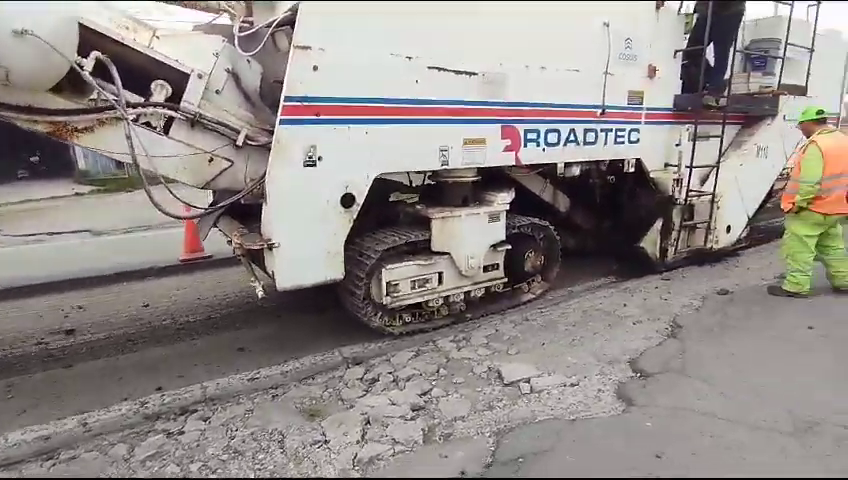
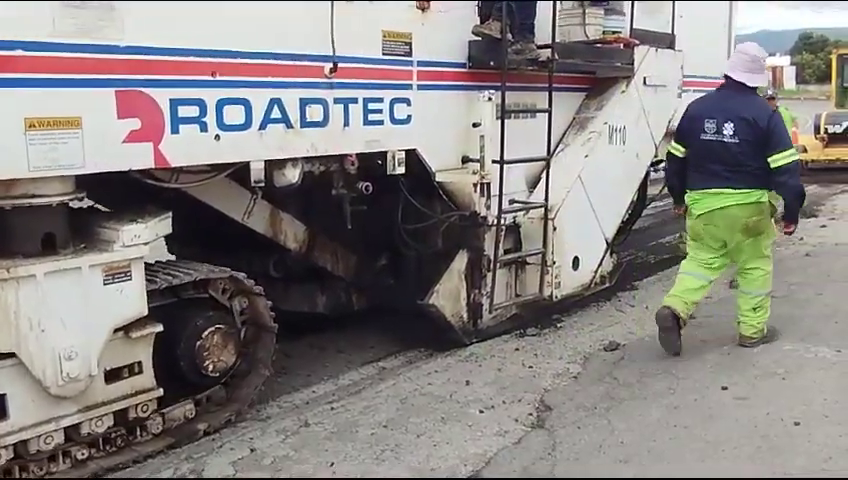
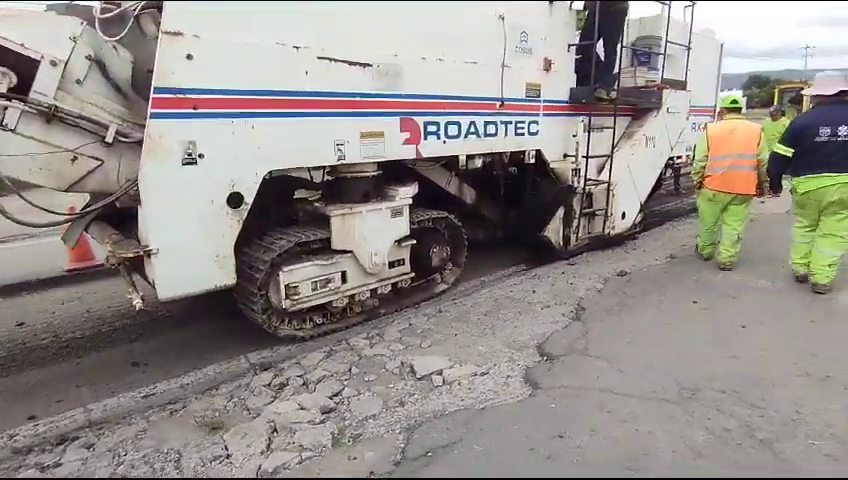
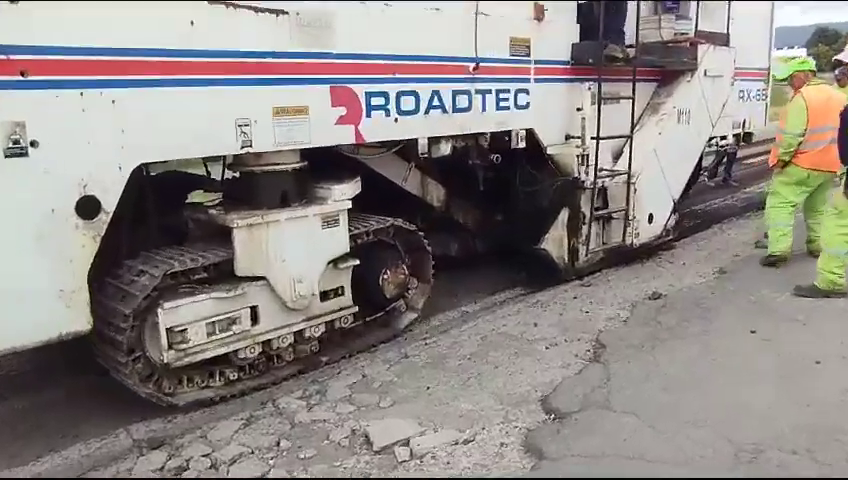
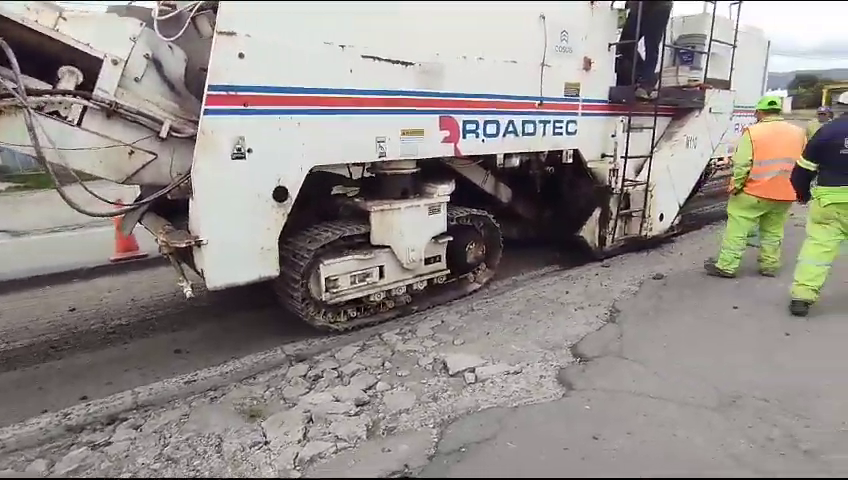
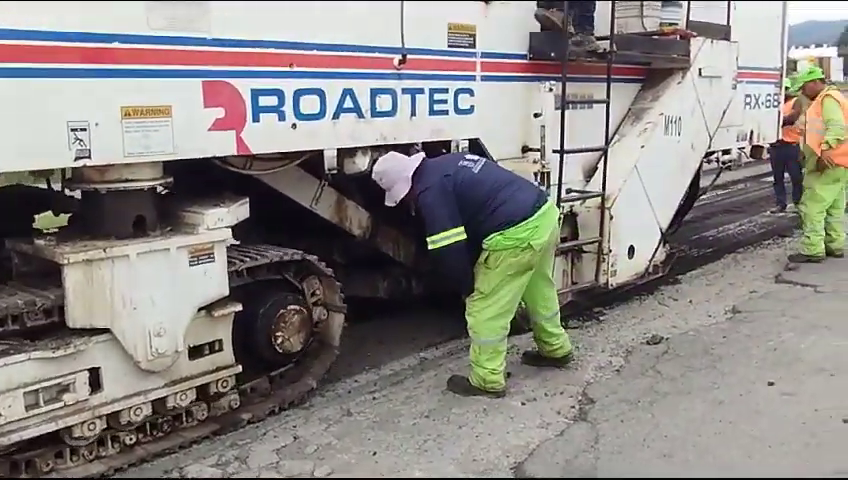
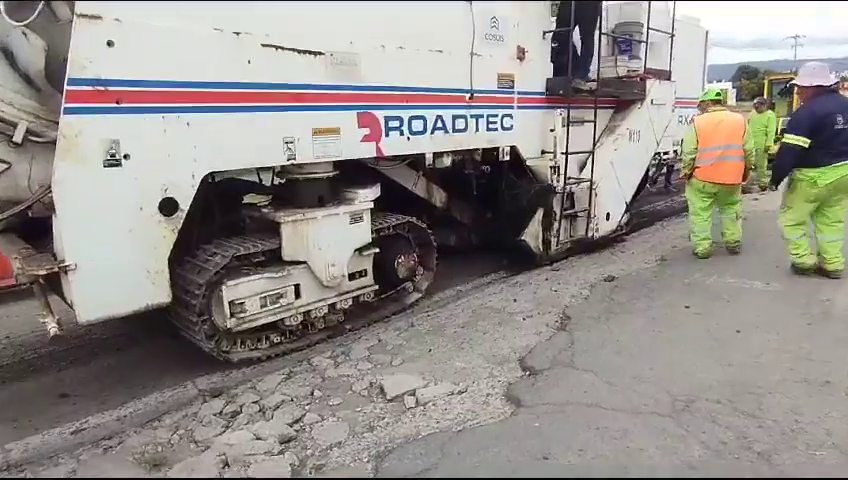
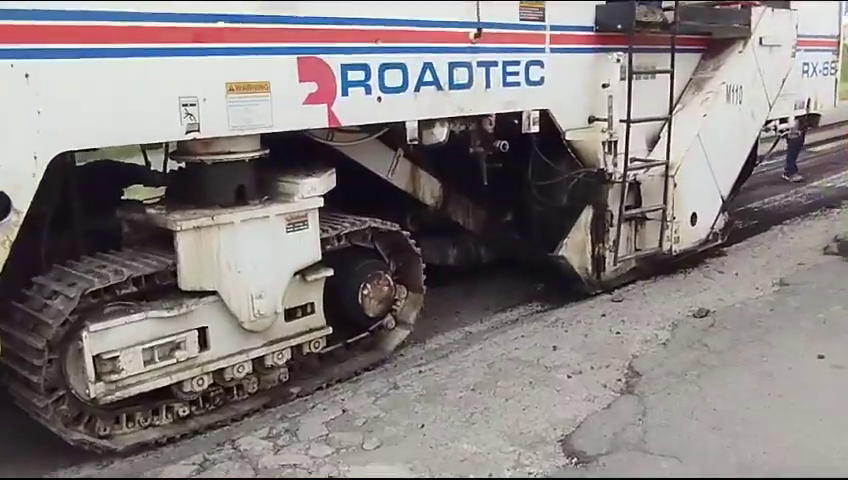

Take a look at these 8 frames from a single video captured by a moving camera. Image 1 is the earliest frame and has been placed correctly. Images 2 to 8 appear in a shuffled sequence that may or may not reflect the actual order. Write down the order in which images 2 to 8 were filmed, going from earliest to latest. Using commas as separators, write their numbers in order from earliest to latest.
5, 3, 7, 4, 8, 6, 2
